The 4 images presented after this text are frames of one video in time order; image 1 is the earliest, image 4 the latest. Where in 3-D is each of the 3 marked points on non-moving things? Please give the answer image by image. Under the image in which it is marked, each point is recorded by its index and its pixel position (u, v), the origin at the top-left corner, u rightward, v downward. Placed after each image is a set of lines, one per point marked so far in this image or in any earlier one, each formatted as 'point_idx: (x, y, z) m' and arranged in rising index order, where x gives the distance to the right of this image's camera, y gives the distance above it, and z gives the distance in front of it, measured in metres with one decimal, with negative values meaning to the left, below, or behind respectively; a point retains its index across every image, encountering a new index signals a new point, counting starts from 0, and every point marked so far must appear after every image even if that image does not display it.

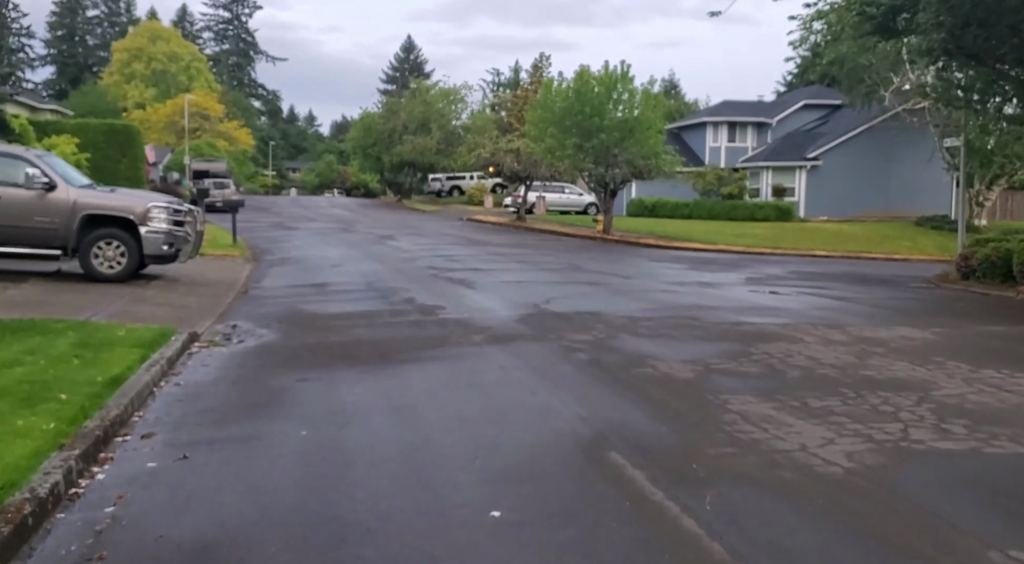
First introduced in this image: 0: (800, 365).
0: (+2.7, -0.8, +8.1) m
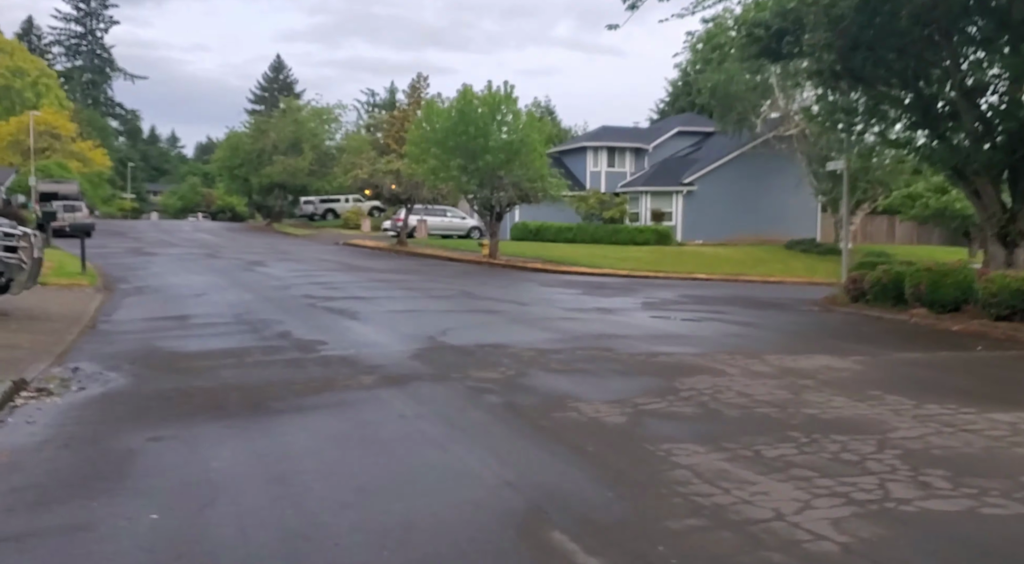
0: (+1.8, -1.0, +7.2) m
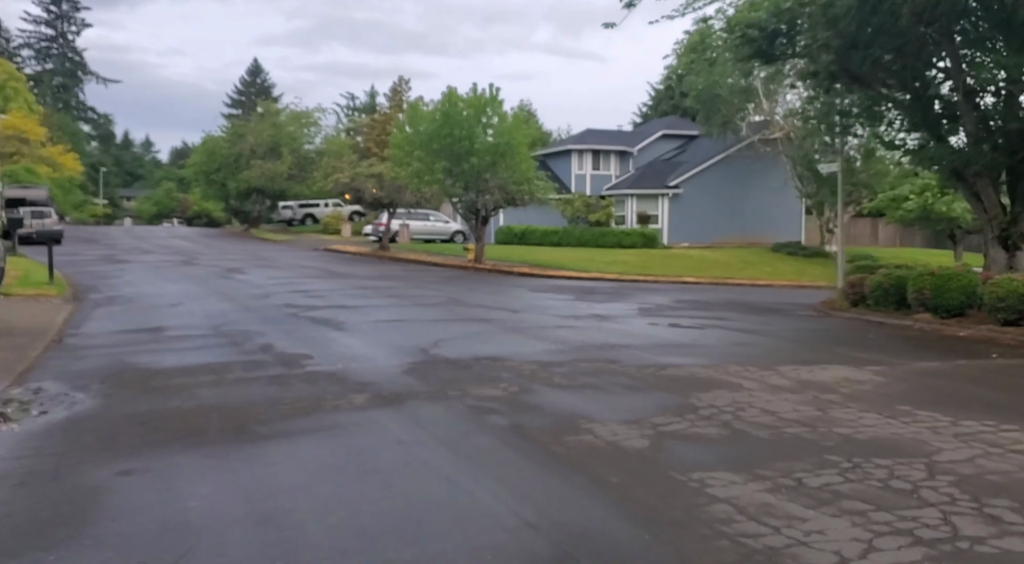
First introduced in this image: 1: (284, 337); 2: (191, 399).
0: (+1.9, -1.1, +6.7) m
1: (-3.5, -0.8, +13.4) m
2: (-3.1, -1.1, +8.6) m
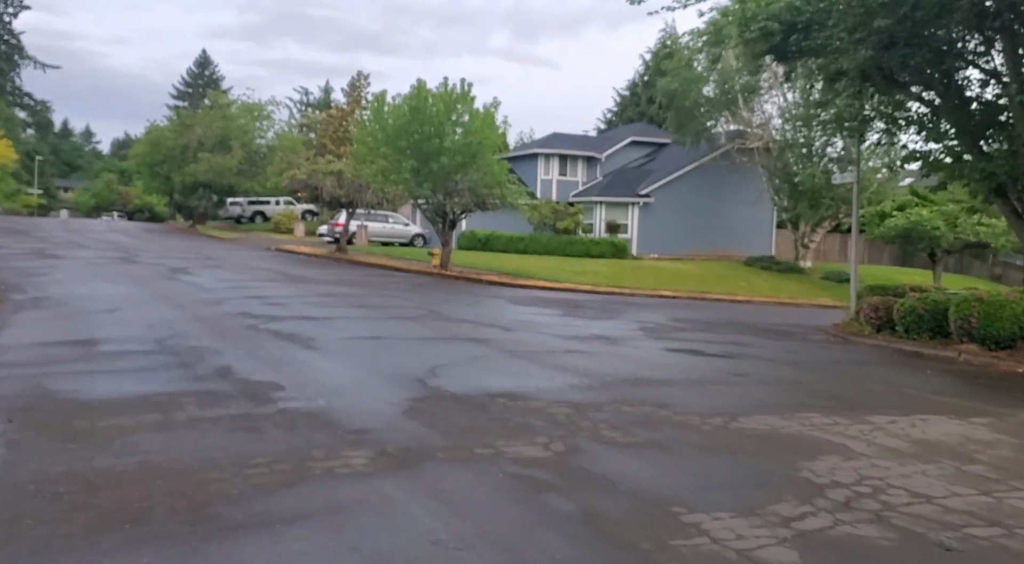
0: (+2.3, -1.3, +4.9) m
1: (-3.4, -1.0, +11.2) m
2: (-2.8, -1.3, +6.4) m
